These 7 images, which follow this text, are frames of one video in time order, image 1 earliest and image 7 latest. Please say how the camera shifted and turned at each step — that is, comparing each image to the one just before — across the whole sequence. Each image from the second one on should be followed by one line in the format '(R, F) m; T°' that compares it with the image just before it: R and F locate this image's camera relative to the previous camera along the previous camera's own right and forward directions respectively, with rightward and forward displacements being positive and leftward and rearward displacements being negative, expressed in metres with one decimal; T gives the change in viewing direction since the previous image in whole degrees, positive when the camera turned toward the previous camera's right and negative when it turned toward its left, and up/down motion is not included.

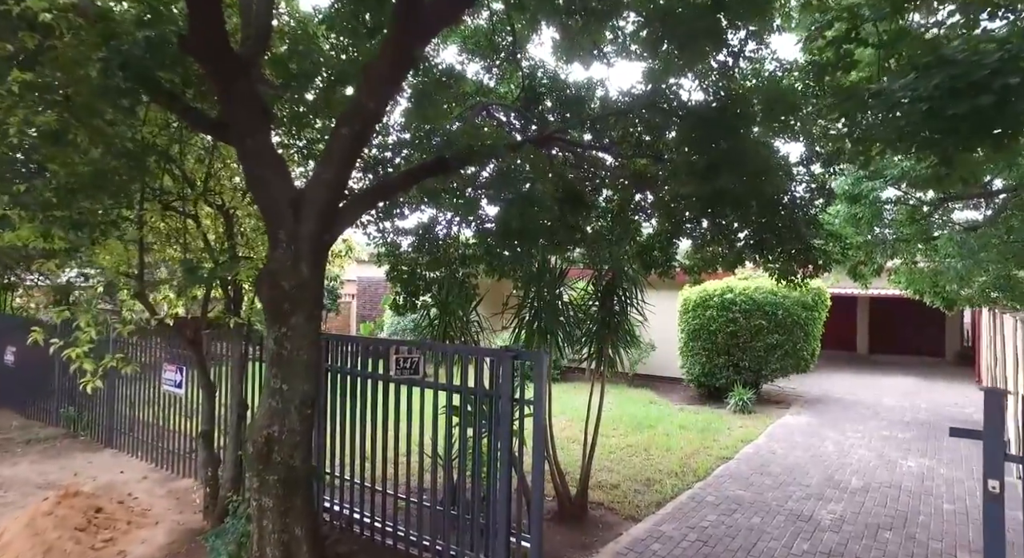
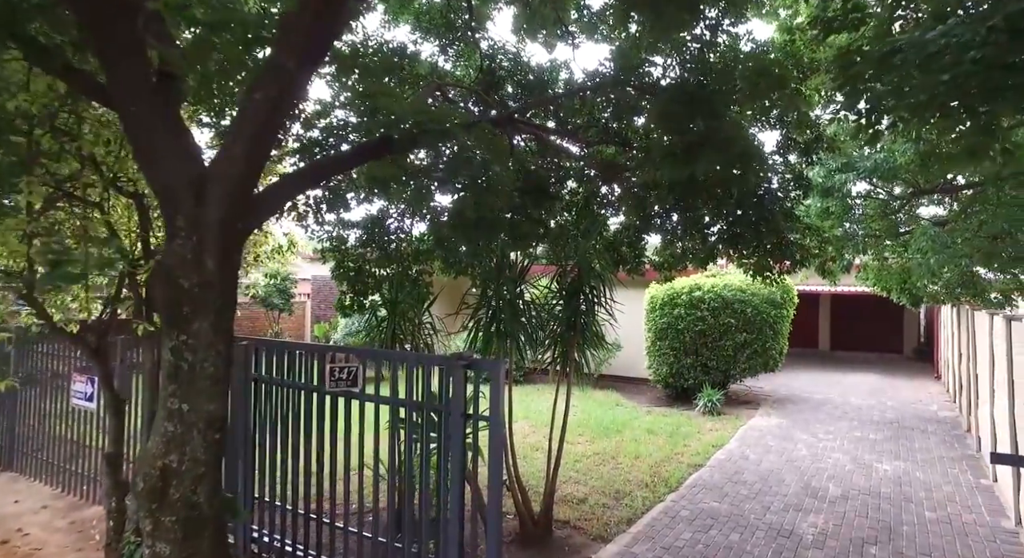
(+0.1, +0.4) m; +3°
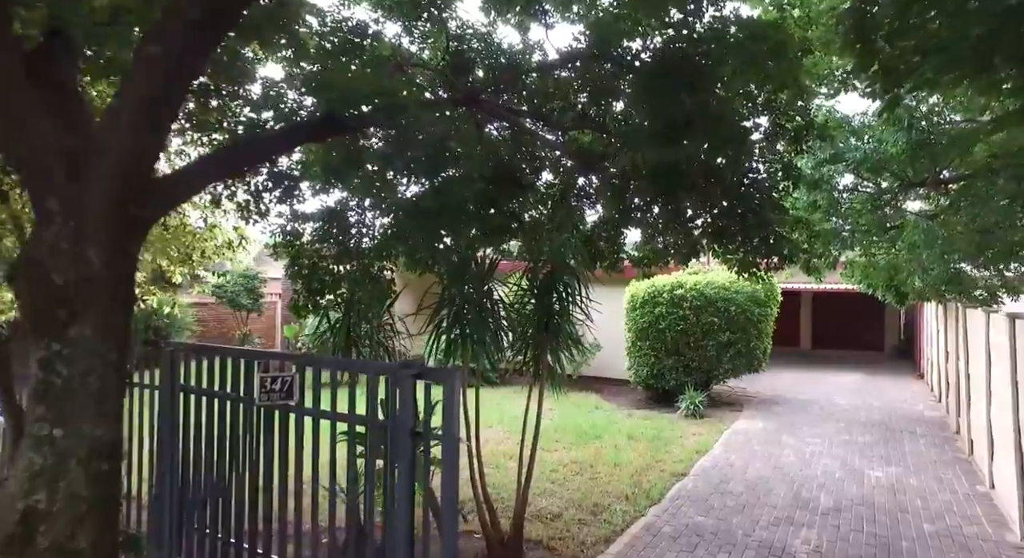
(+0.1, +0.4) m; +2°
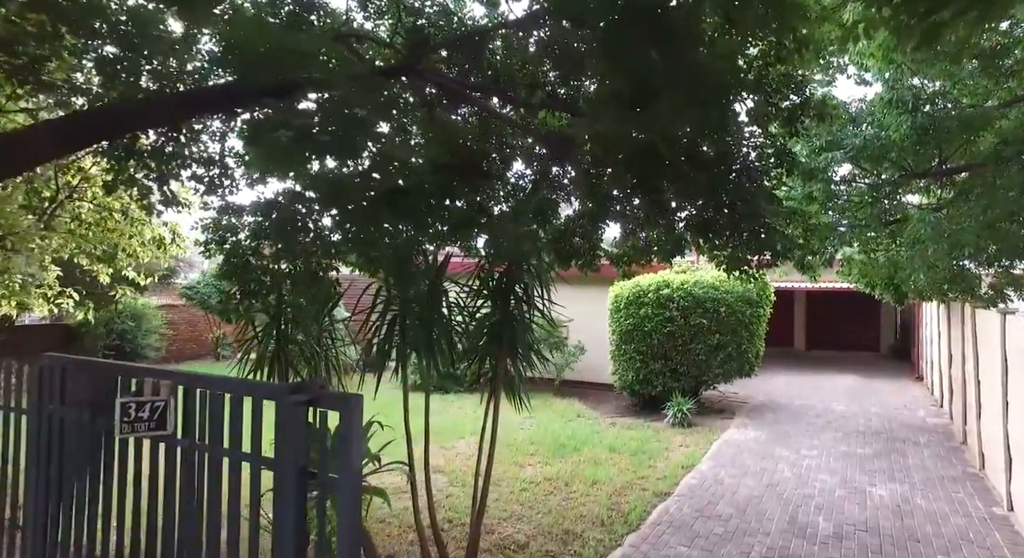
(+0.2, +0.5) m; +1°
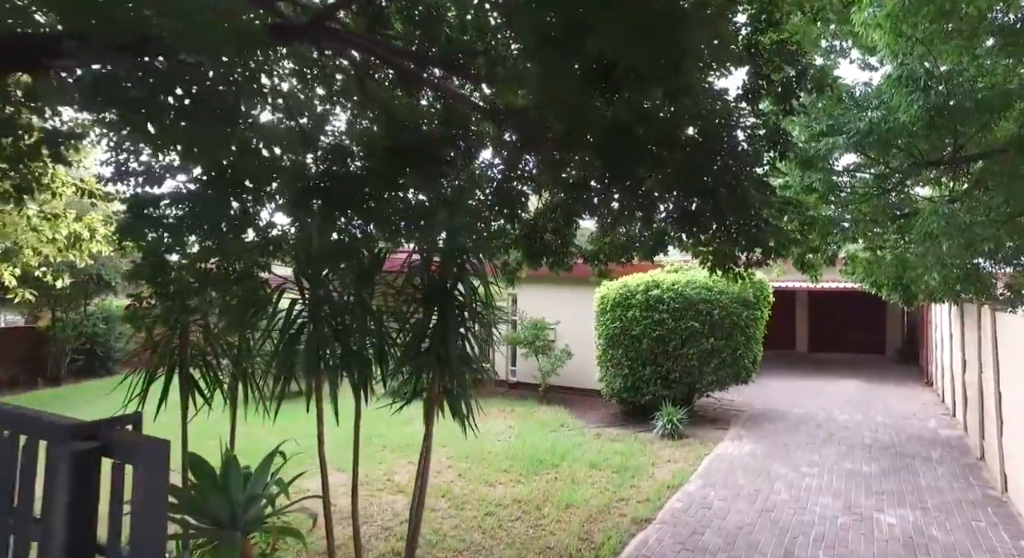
(+0.3, +0.5) m; 0°
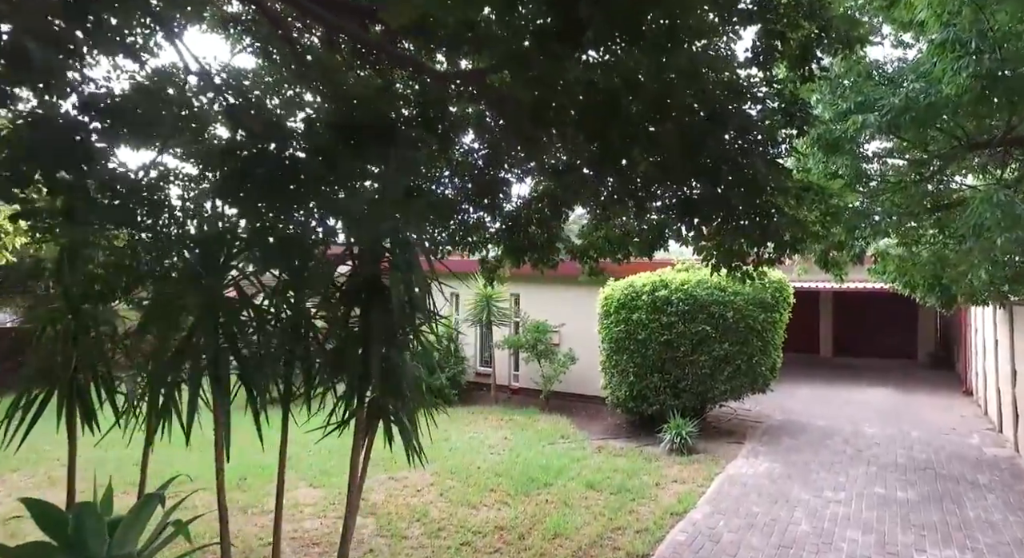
(+0.3, +0.5) m; -2°
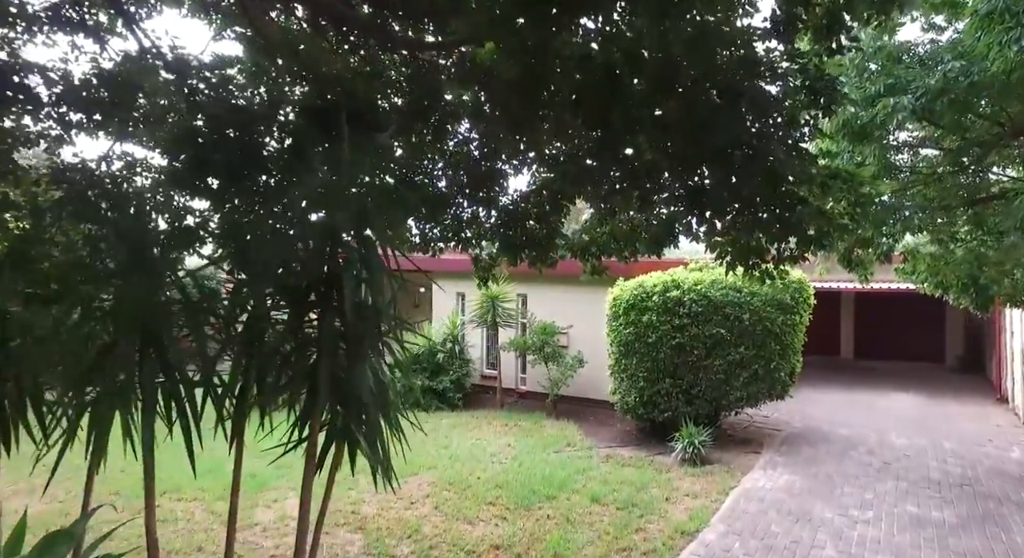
(+0.1, +0.3) m; -1°
